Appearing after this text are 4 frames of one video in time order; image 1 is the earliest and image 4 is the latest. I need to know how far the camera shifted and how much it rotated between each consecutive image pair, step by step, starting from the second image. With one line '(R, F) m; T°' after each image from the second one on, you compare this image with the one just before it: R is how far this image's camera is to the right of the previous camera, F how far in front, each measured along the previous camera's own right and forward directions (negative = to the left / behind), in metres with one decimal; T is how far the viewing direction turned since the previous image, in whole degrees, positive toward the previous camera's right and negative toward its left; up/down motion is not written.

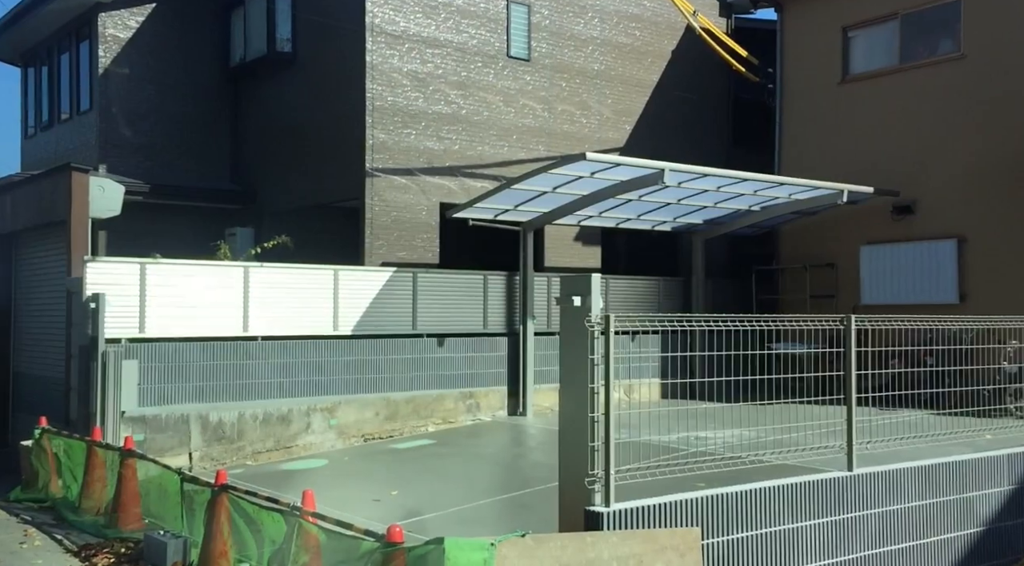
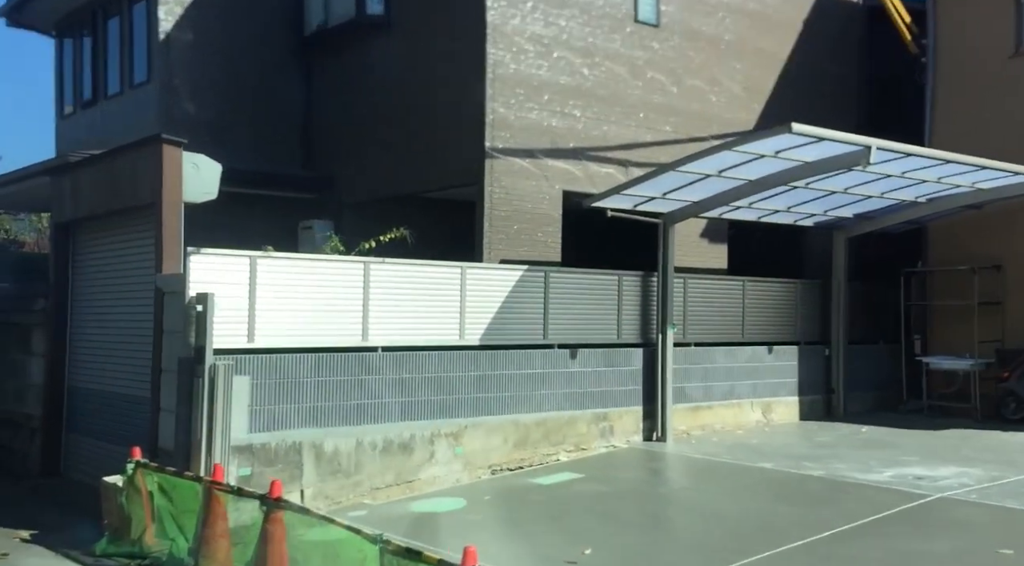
(-1.9, +2.1) m; +1°
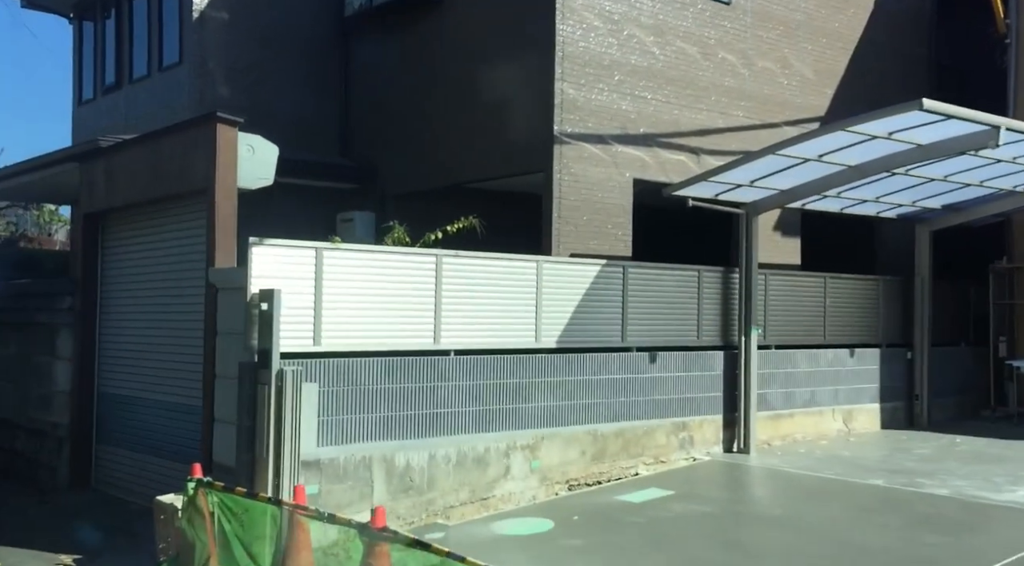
(-0.8, +1.0) m; 0°
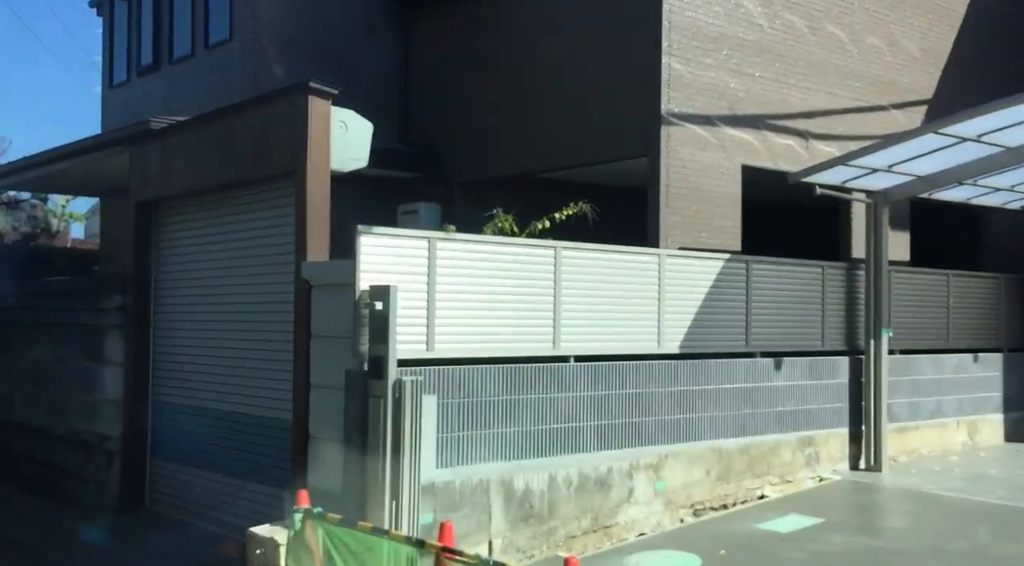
(-1.0, +1.2) m; 0°
